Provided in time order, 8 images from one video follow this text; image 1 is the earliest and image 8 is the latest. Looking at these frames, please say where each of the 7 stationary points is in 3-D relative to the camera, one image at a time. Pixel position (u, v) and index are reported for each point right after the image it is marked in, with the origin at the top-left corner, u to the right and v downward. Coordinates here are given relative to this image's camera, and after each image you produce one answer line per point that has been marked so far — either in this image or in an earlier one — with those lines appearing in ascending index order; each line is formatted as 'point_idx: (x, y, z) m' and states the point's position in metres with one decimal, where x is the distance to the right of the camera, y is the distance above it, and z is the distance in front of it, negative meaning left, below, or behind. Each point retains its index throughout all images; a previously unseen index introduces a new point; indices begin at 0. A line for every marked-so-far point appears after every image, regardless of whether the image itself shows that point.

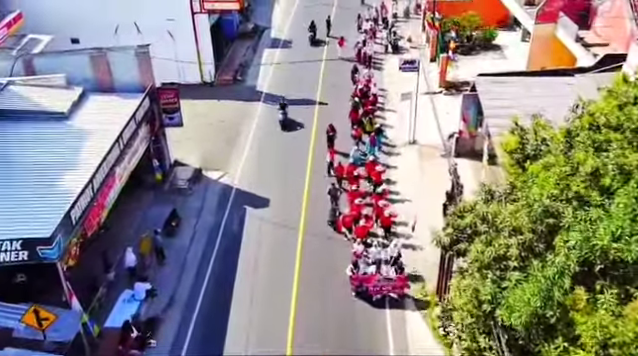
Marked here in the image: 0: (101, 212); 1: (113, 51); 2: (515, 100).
0: (-5.9, -0.9, +15.7) m
1: (-7.1, +4.4, +19.9) m
2: (+6.3, +2.4, +18.4) m
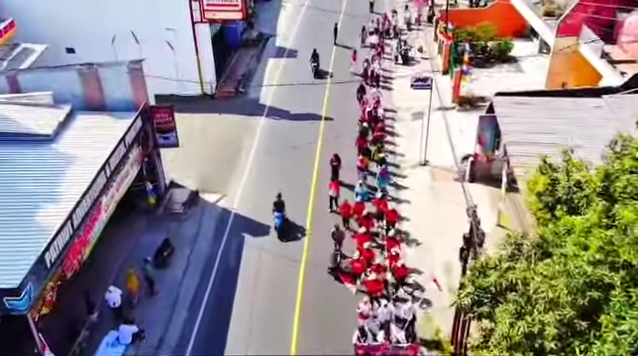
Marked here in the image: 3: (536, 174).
0: (-5.8, -1.7, +14.3) m
1: (-6.9, +3.6, +18.5) m
2: (+6.4, +1.5, +16.9) m
3: (+4.5, +0.1, +12.1) m
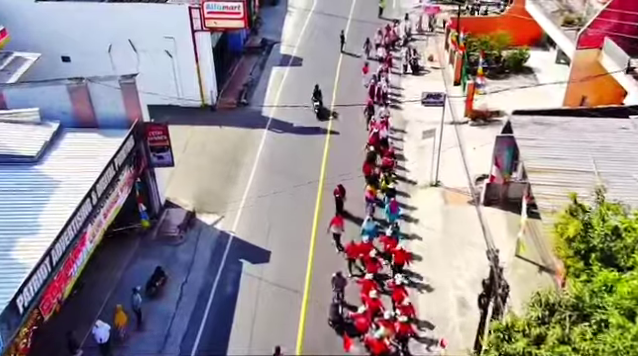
0: (-5.7, -2.4, +13.1) m
1: (-6.7, +2.9, +17.3) m
2: (+6.5, +0.8, +15.5) m
3: (+4.6, -0.7, +10.8) m
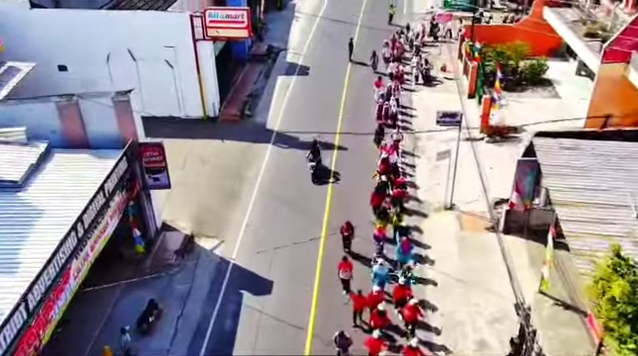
0: (-5.6, -3.1, +11.9) m
1: (-6.5, +2.2, +16.1) m
2: (+6.7, 0.0, +14.2) m
3: (+4.7, -1.5, +9.5) m
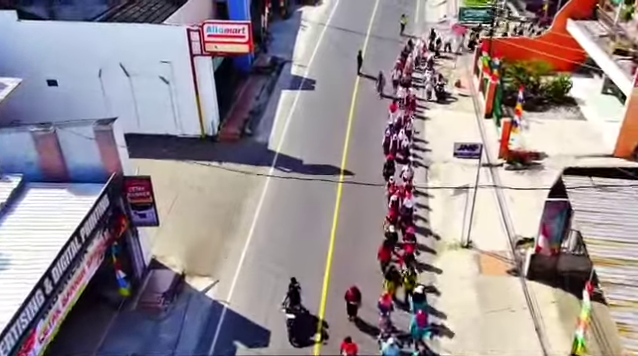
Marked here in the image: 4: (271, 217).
0: (-5.6, -4.1, +10.2) m
1: (-6.4, +1.2, +14.5) m
2: (+6.7, -1.1, +12.4) m
3: (+4.7, -2.5, +7.7) m
4: (-1.6, -1.3, +19.8) m
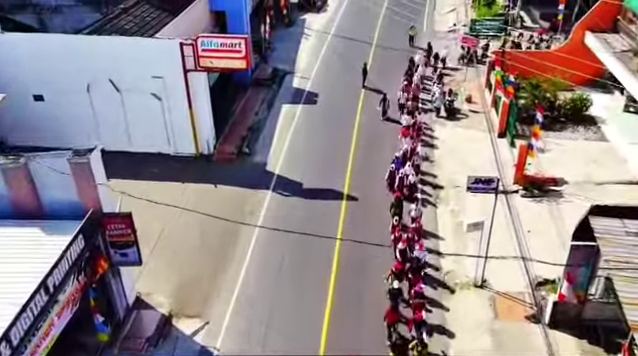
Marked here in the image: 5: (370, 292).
0: (-5.7, -4.9, +8.8) m
1: (-6.4, +0.4, +13.1) m
2: (+6.7, -2.0, +10.8) m
3: (+4.6, -3.4, +6.1) m
4: (-1.6, -2.2, +18.3) m
5: (+1.5, -3.2, +16.4) m
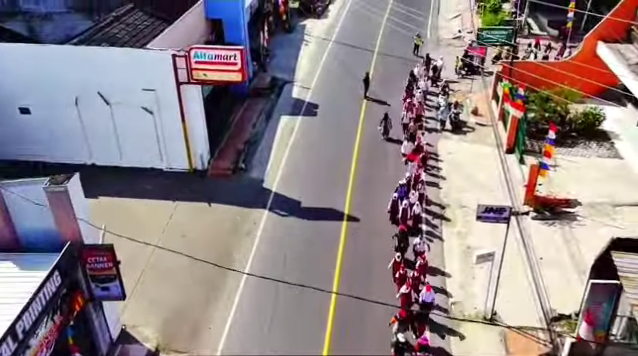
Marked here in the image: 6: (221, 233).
0: (-5.8, -5.6, +7.7) m
1: (-6.5, -0.2, +12.0) m
2: (+6.6, -2.7, +9.7) m
3: (+4.5, -4.1, +5.1) m
4: (-1.6, -2.8, +17.2) m
5: (+1.4, -3.9, +15.3) m
6: (-3.2, -1.8, +19.0) m
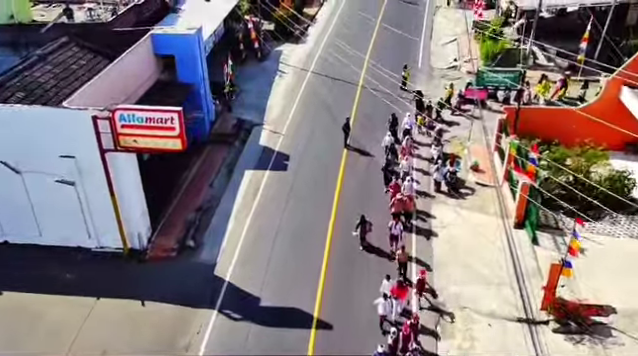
0: (-6.7, -8.1, +3.4) m
1: (-7.4, -2.8, +7.7) m
2: (+5.7, -5.1, +5.6) m
3: (+3.6, -6.5, +0.9) m
4: (-2.6, -5.4, +13.0) m
5: (+0.5, -6.4, +11.1) m
6: (-4.2, -4.3, +14.8) m
